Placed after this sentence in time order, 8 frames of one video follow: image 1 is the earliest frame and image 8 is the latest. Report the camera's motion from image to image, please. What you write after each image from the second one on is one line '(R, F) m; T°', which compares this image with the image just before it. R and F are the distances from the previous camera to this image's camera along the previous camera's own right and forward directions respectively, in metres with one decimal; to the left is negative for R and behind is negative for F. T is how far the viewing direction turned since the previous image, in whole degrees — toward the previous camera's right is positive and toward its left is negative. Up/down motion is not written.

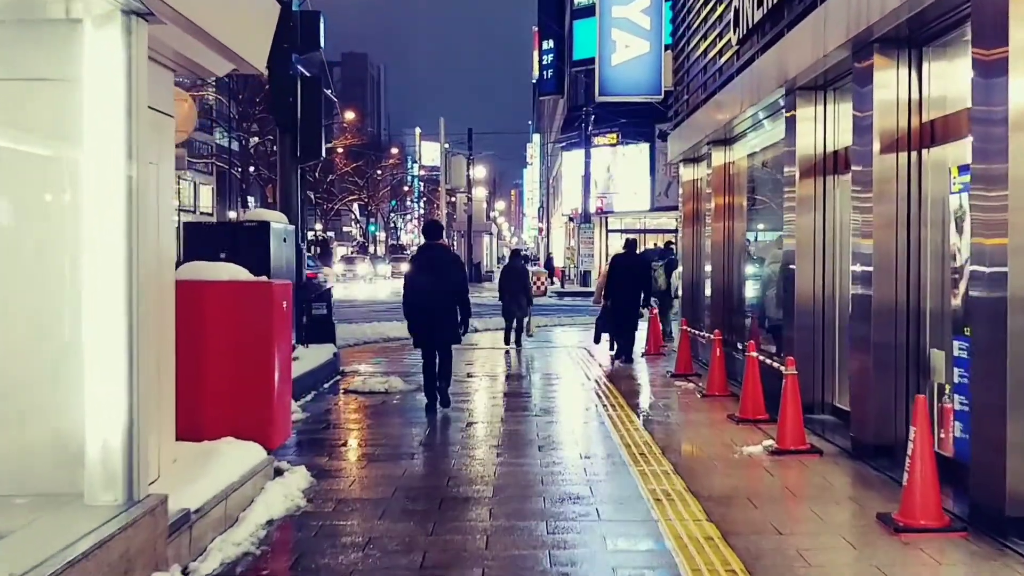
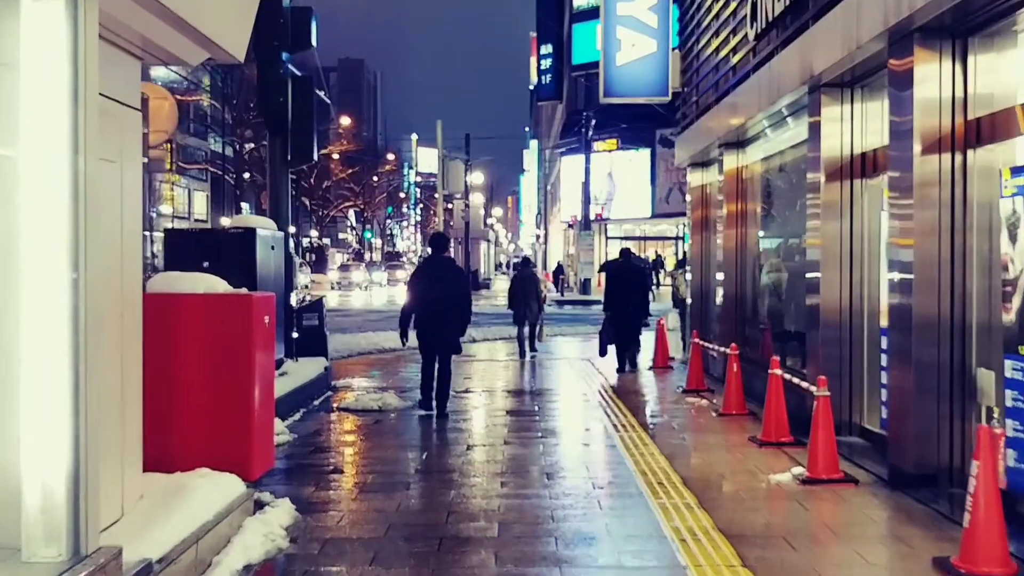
(-0.1, +0.7) m; 0°
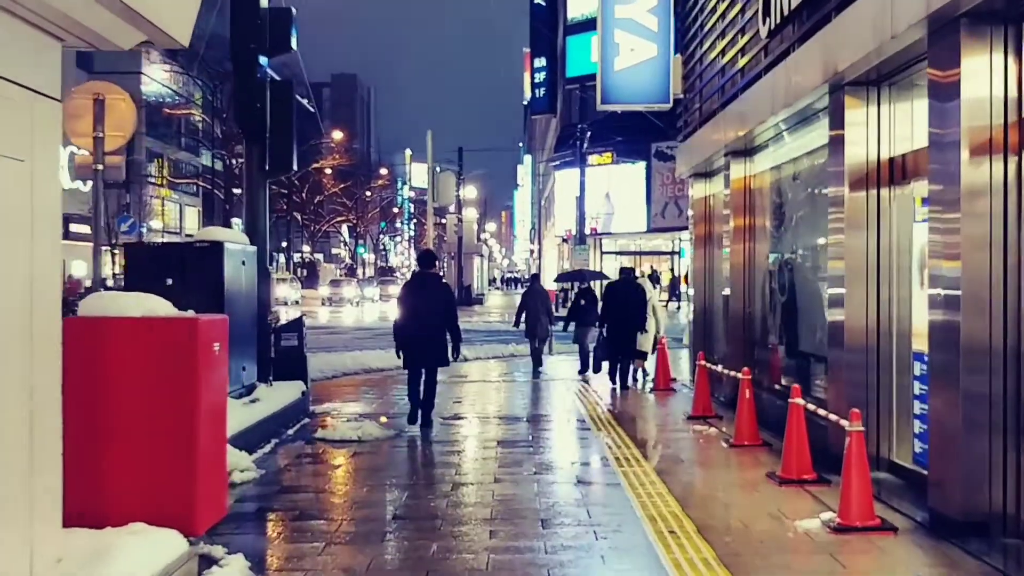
(0.0, +1.0) m; 0°
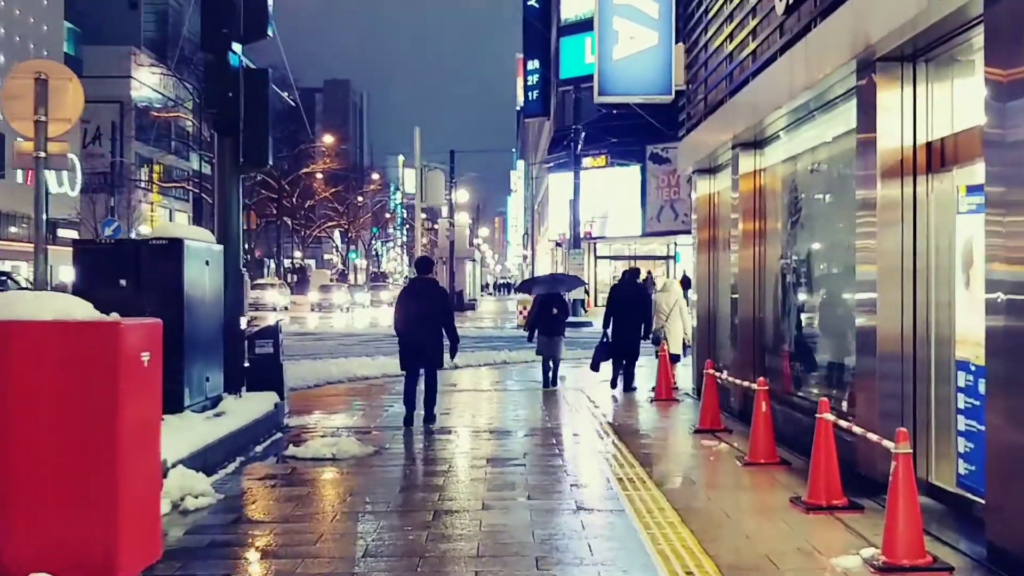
(0.0, +1.0) m; 0°
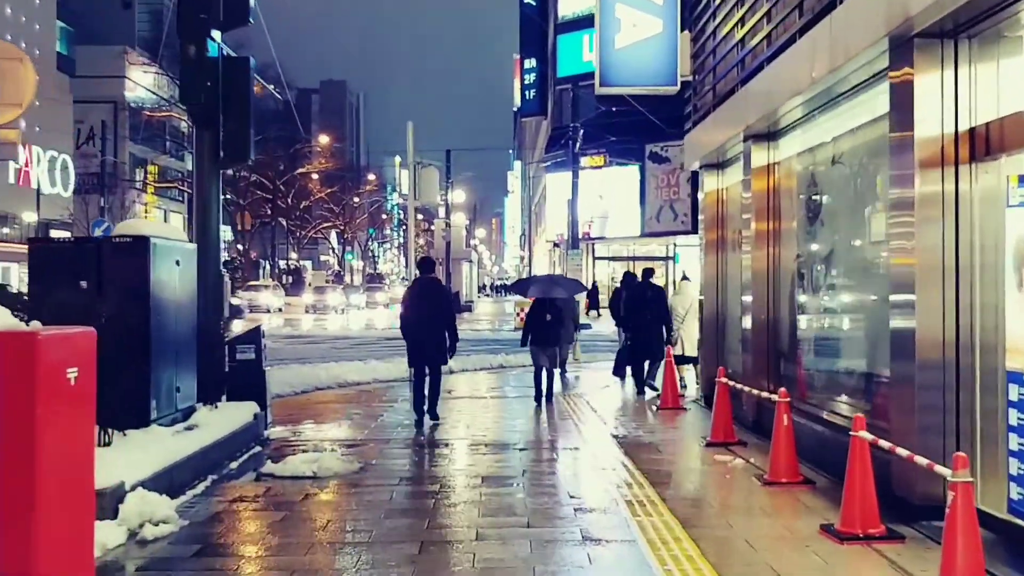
(0.0, +0.8) m; 0°
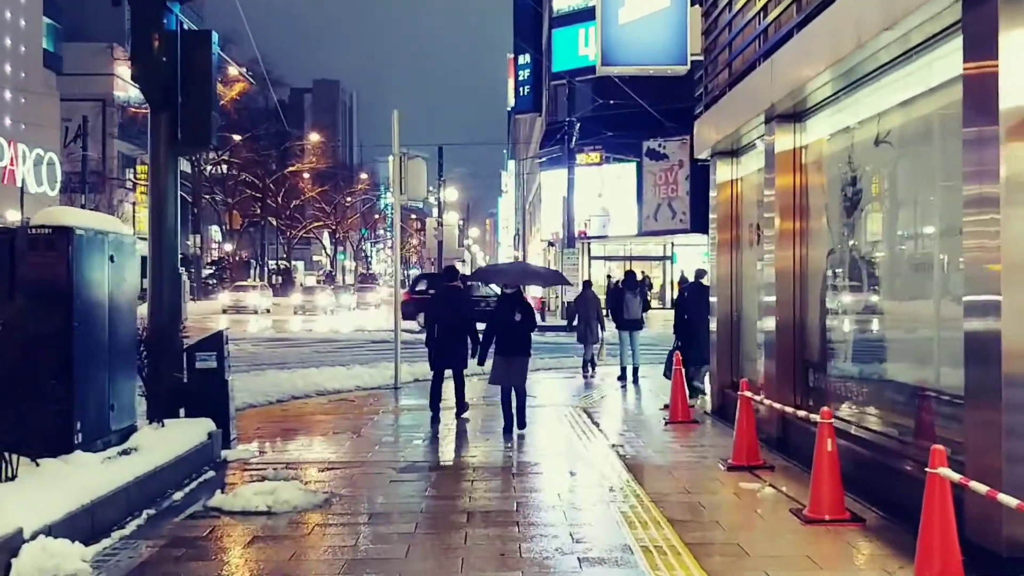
(0.0, +1.3) m; 0°
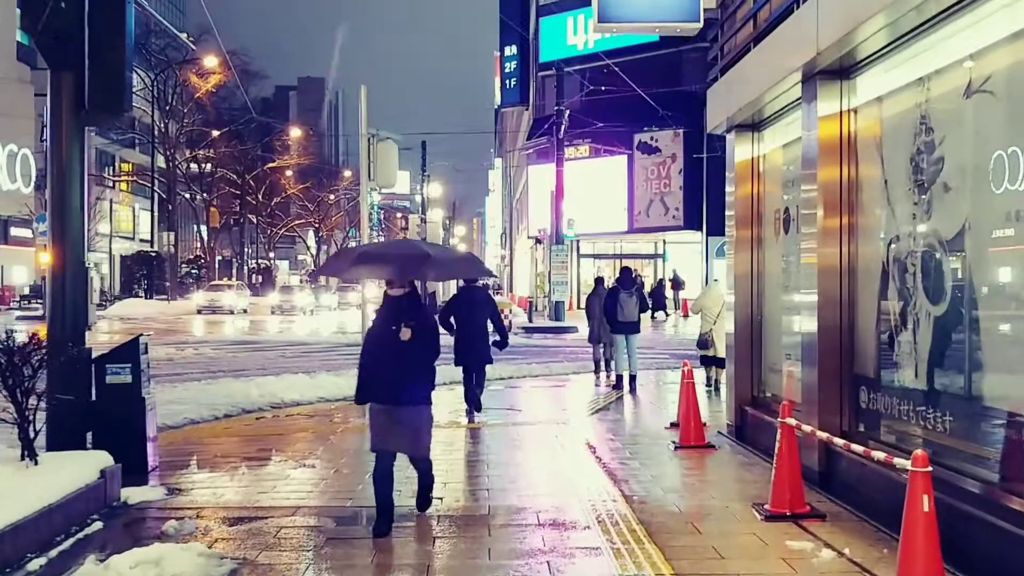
(+0.1, +2.0) m; +1°
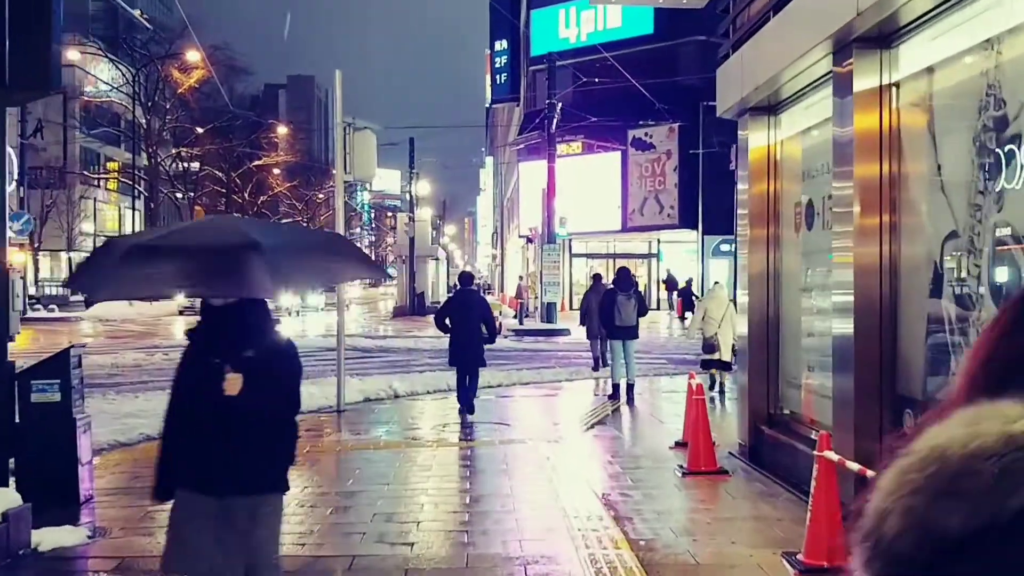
(+0.1, +1.2) m; +1°
